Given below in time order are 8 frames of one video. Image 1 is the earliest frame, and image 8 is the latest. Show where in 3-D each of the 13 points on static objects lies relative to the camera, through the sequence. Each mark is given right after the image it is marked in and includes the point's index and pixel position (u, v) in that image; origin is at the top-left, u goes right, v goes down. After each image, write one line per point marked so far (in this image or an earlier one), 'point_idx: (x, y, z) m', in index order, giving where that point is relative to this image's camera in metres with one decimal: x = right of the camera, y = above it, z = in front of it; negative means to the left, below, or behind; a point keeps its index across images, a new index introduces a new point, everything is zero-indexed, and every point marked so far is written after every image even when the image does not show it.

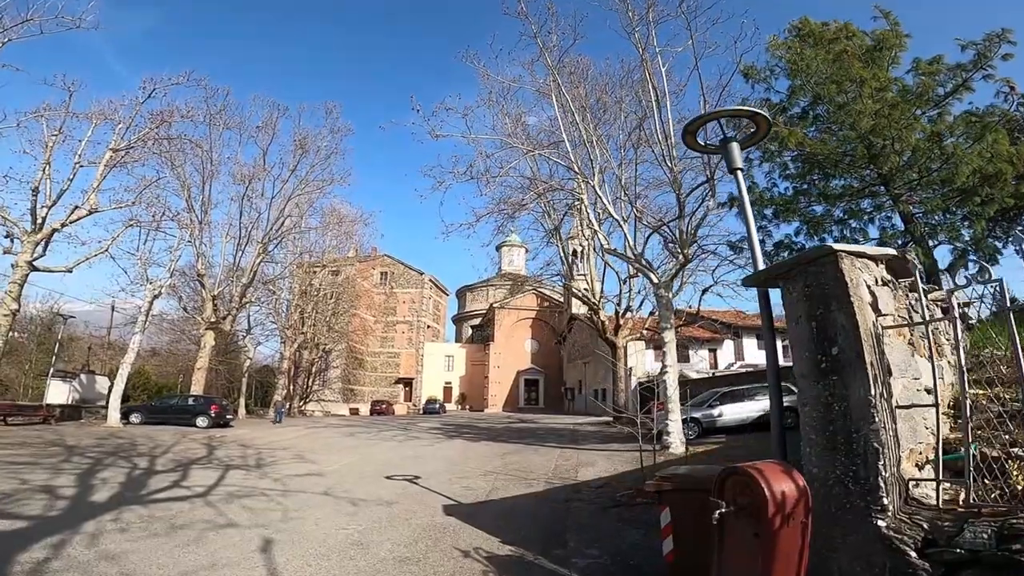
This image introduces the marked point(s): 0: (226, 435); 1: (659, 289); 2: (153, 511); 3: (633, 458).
0: (-8.6, -4.5, +19.2) m
1: (+3.9, 0.0, +15.6) m
2: (-3.9, -2.4, +6.9) m
3: (+2.6, -3.4, +13.2) m
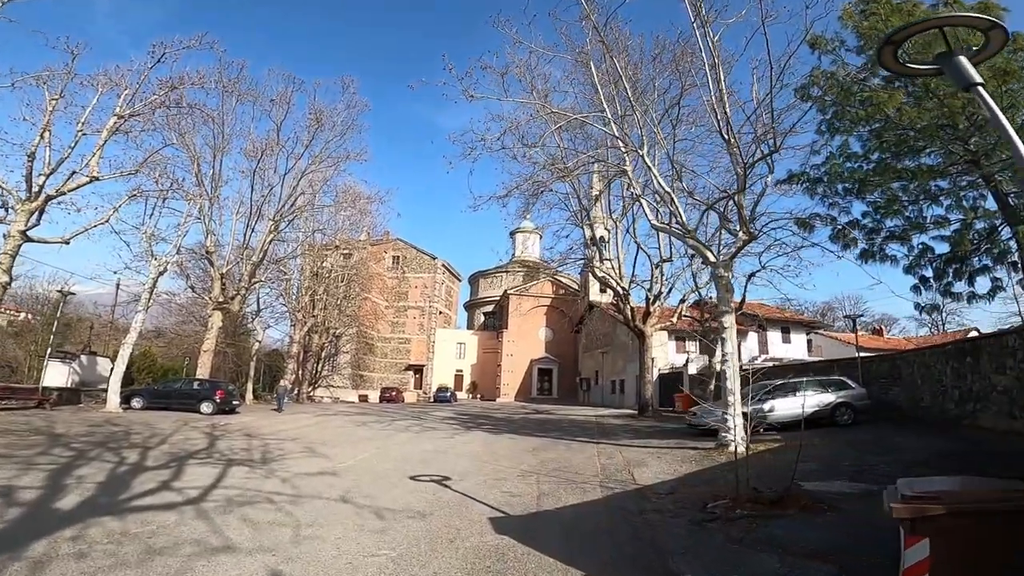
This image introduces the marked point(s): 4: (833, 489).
0: (-7.8, -3.8, +17.8) m
1: (+4.6, +0.4, +14.0) m
2: (-3.3, -2.0, +5.5) m
3: (+3.3, -3.0, +11.6) m
4: (+3.8, -2.3, +7.6) m
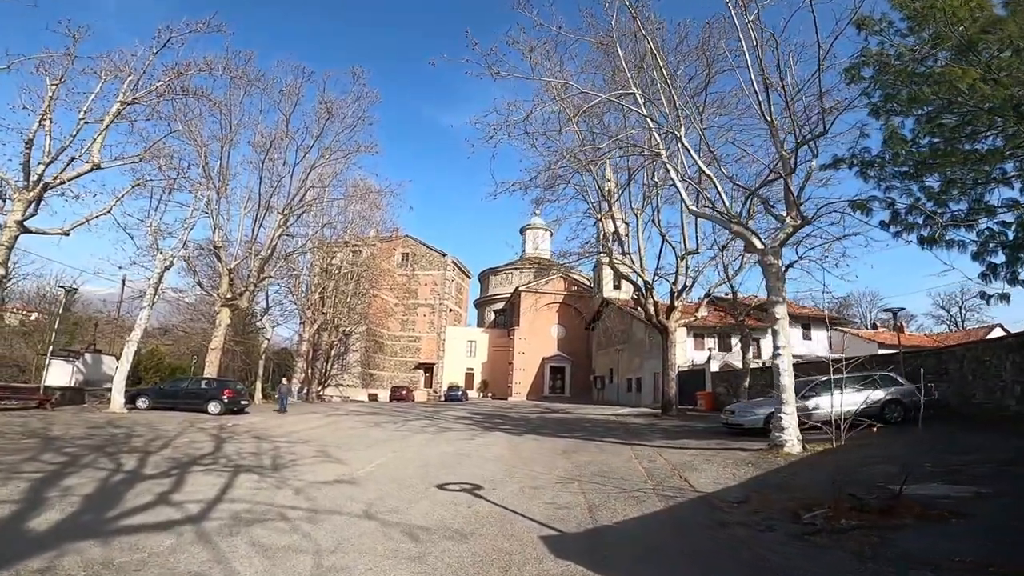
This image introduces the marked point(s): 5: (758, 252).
0: (-7.2, -3.6, +16.9) m
1: (+5.2, +0.6, +12.9) m
2: (-2.8, -1.9, +4.5) m
3: (+3.8, -2.8, +10.6) m
4: (+4.3, -2.1, +6.6) m
5: (+5.4, +0.7, +13.6) m
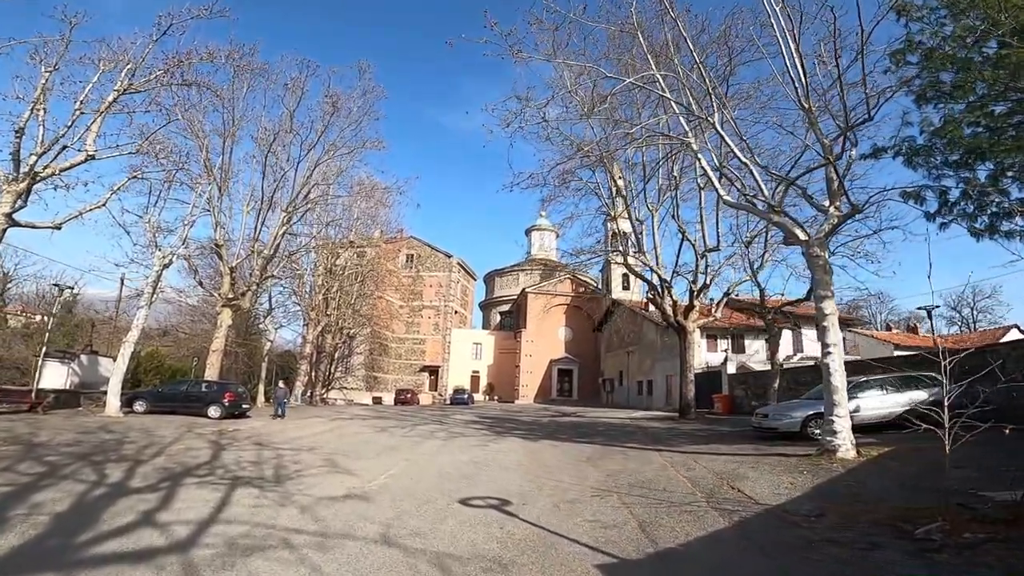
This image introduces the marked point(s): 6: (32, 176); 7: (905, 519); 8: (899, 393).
0: (-6.8, -3.6, +16.0) m
1: (+5.6, +0.7, +12.0) m
2: (-2.4, -1.7, +3.5) m
3: (+4.2, -2.7, +9.6) m
4: (+4.7, -2.0, +5.6) m
5: (+5.8, +0.8, +12.6) m
6: (-11.9, +2.8, +15.9) m
7: (+3.6, -2.1, +5.9) m
8: (+9.5, -2.5, +15.8) m
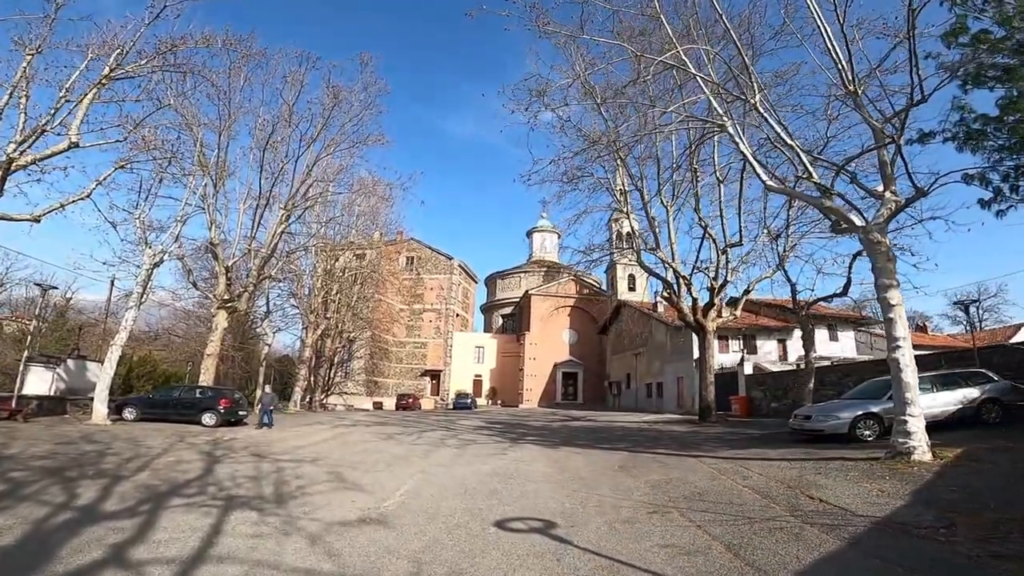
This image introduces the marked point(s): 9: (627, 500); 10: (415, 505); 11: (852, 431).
0: (-6.3, -3.5, +14.8) m
1: (+6.0, +0.9, +10.8) m
2: (-1.9, -1.5, +2.3) m
3: (+4.7, -2.5, +8.4) m
4: (+5.2, -1.8, +4.4) m
5: (+6.2, +1.0, +11.5) m
6: (-11.5, +2.8, +14.7) m
7: (+4.1, -1.9, +4.7) m
8: (+10.0, -2.3, +14.6) m
9: (+1.4, -2.6, +7.8) m
10: (-1.2, -2.6, +7.6) m
11: (+7.6, -3.1, +14.3) m
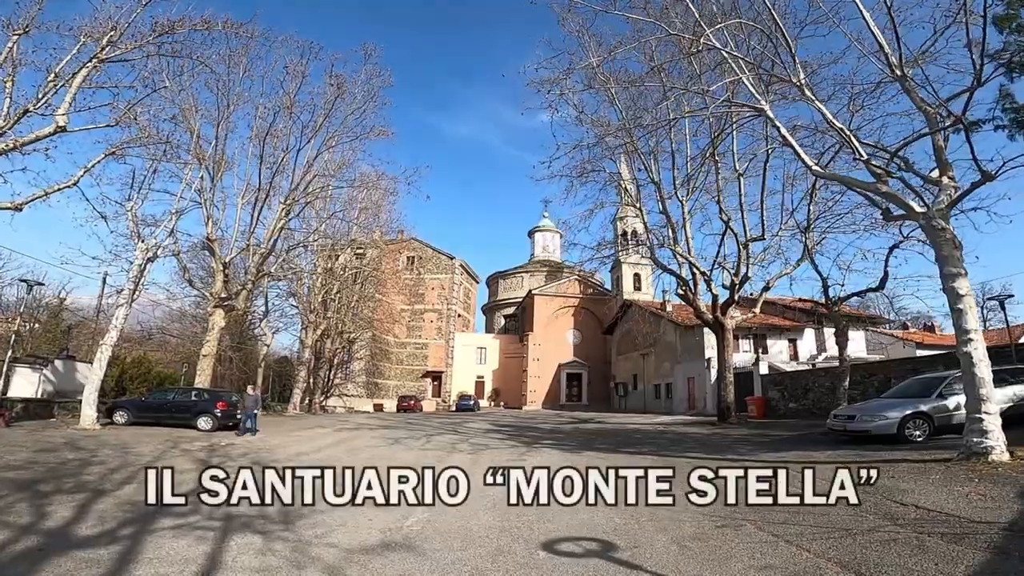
0: (-5.9, -3.3, +13.7) m
1: (+6.5, +1.1, +9.8) m
2: (-1.5, -1.4, +1.3) m
3: (+5.1, -2.3, +7.4) m
4: (+5.6, -1.6, +3.4) m
5: (+6.6, +1.2, +10.5) m
6: (-11.1, +2.9, +13.7) m
7: (+4.5, -1.7, +3.7) m
8: (+10.4, -2.2, +13.6) m
9: (+1.8, -2.4, +6.8) m
10: (-0.7, -2.4, +6.6) m
11: (+8.1, -2.9, +13.3) m
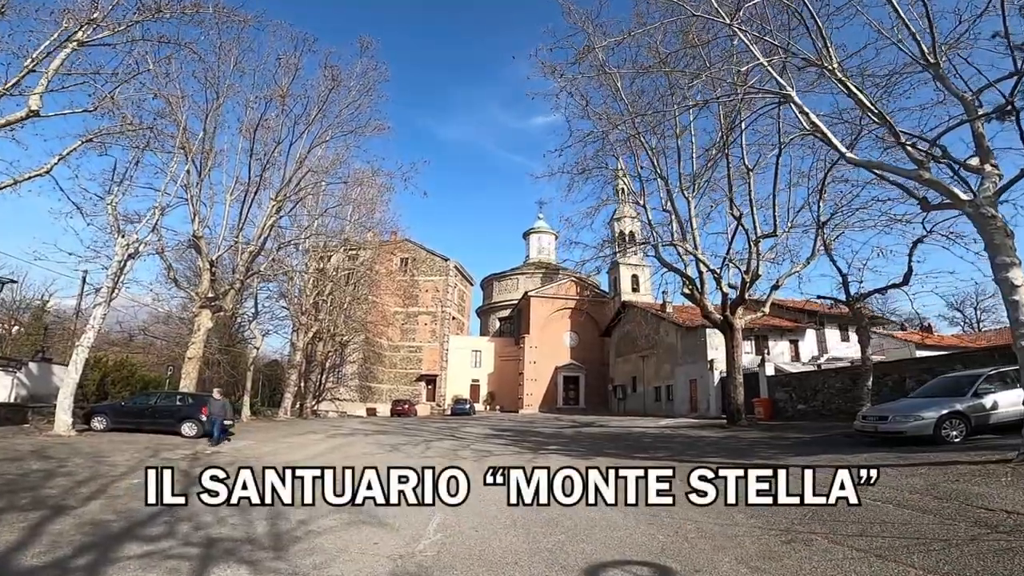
0: (-5.7, -3.2, +12.7) m
1: (+6.7, +1.3, +8.9) m
2: (-1.1, -1.2, +0.3) m
3: (+5.4, -2.2, +6.5) m
4: (+5.9, -1.4, +2.5) m
5: (+6.9, +1.3, +9.6) m
6: (-10.9, +3.0, +12.6) m
7: (+4.8, -1.5, +2.8) m
8: (+10.6, -2.0, +12.8) m
9: (+2.1, -2.3, +5.9) m
10: (-0.4, -2.2, +5.6) m
11: (+8.2, -2.8, +12.5) m
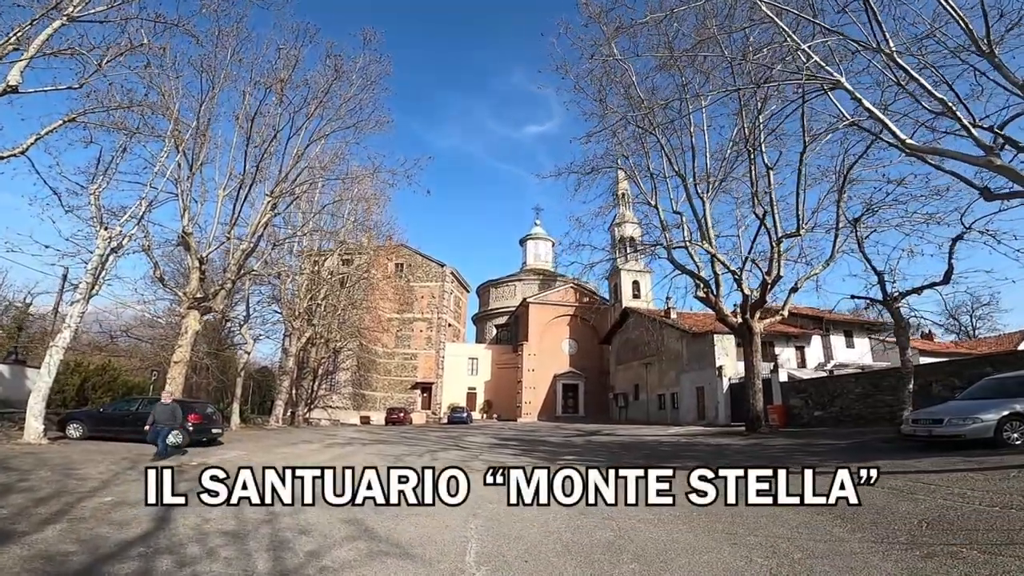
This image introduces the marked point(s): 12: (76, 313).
0: (-5.3, -3.1, +11.4) m
1: (+7.1, +1.4, +7.9) m
2: (-0.6, -0.9, -0.9) m
3: (+5.8, -2.0, +5.3) m
4: (+6.5, -1.2, +1.4) m
5: (+7.3, +1.5, +8.5) m
6: (-10.5, +3.2, +11.3) m
7: (+5.4, -1.3, +1.6) m
8: (+11.0, -2.0, +11.7) m
9: (+2.6, -2.1, +4.7) m
10: (0.0, -2.0, +4.4) m
11: (+8.6, -2.7, +11.4) m
12: (-10.6, -0.5, +15.7) m
